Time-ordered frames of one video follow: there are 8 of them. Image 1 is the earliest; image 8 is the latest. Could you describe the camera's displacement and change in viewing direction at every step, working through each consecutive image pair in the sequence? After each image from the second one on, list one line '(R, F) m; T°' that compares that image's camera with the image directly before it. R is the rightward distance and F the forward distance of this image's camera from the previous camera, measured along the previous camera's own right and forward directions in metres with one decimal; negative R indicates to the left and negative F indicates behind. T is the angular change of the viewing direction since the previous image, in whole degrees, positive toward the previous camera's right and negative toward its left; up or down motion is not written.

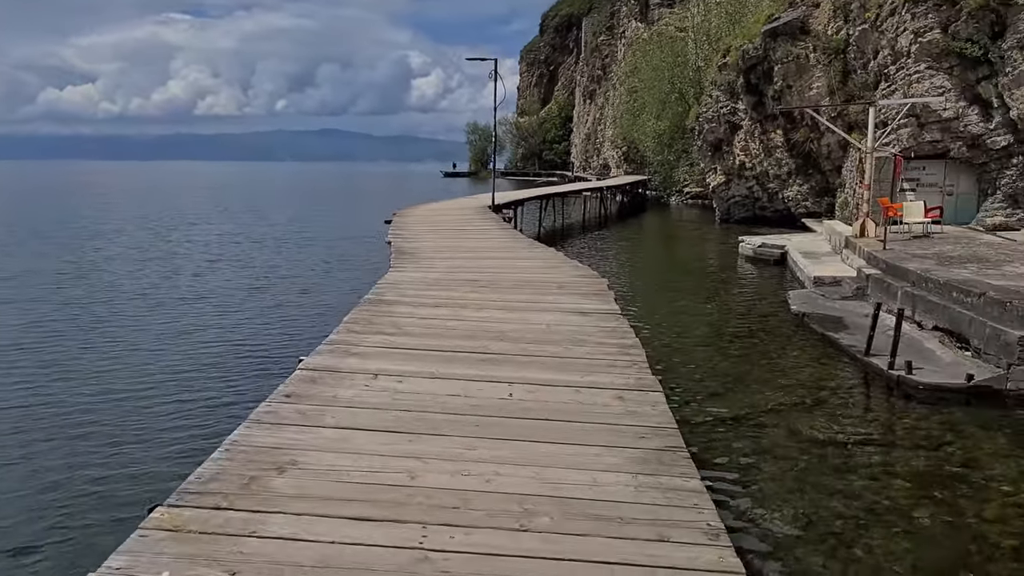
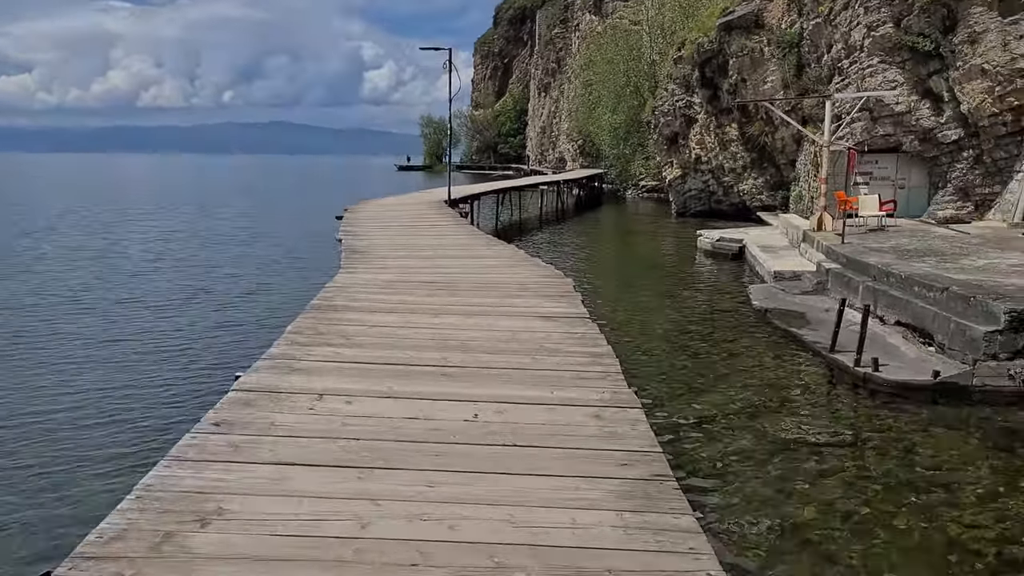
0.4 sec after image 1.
(0.0, +0.4) m; +3°
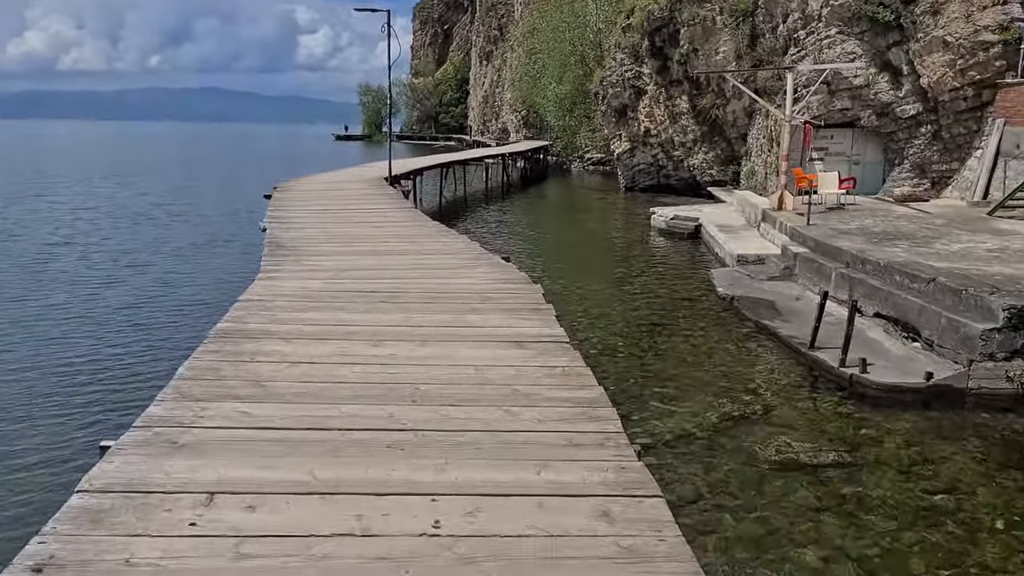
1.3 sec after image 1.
(-0.1, +1.1) m; +4°
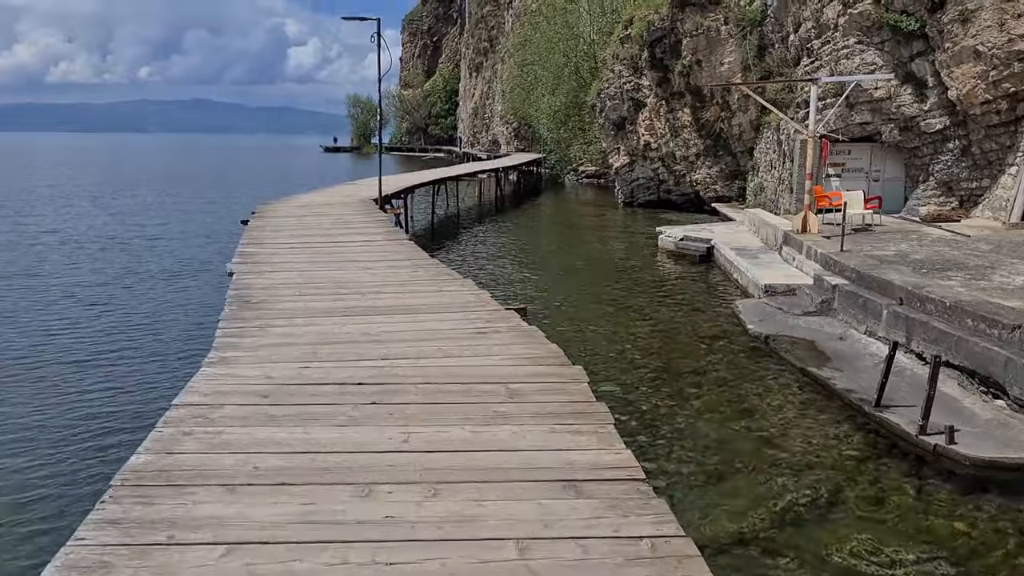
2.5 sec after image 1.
(-0.2, +1.4) m; +1°
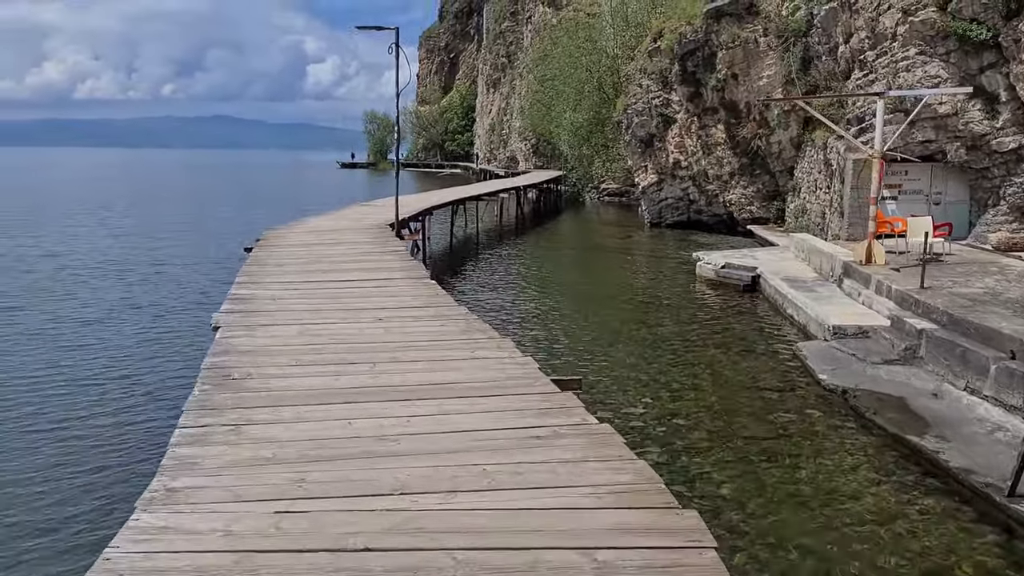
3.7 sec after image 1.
(-0.3, +1.4) m; -1°
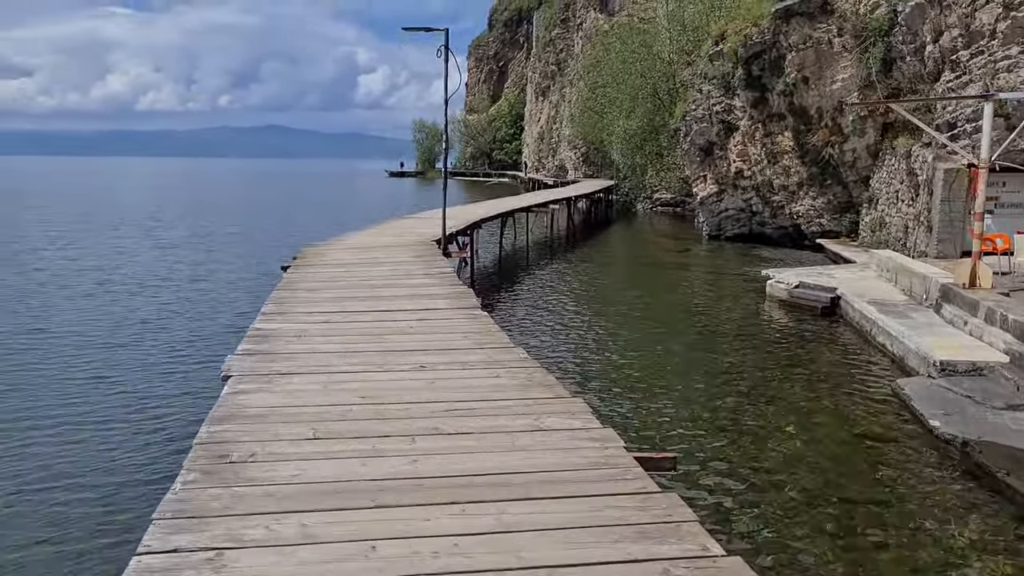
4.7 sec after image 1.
(-0.2, +1.1) m; -4°
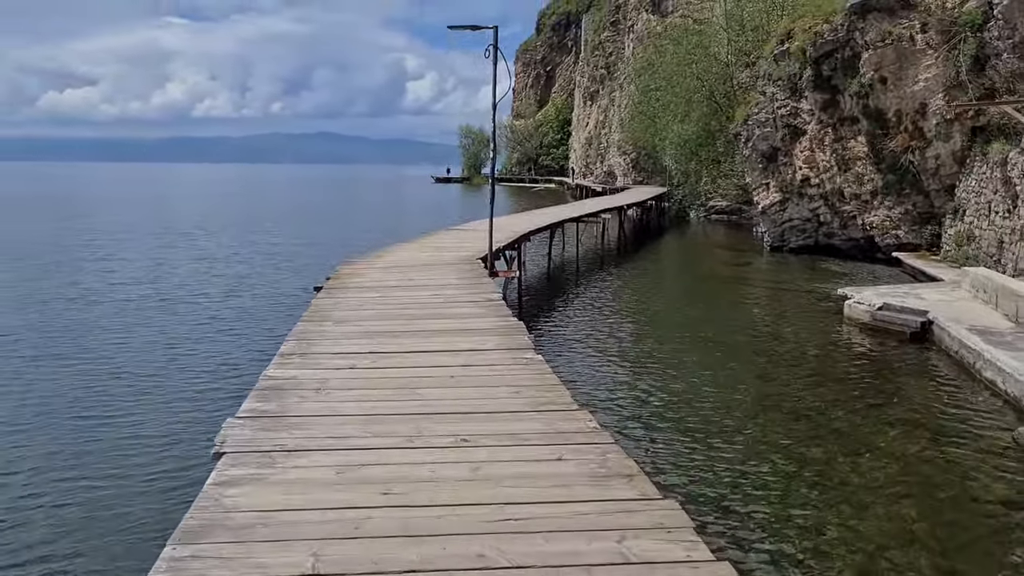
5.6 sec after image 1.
(-0.1, +1.2) m; -3°
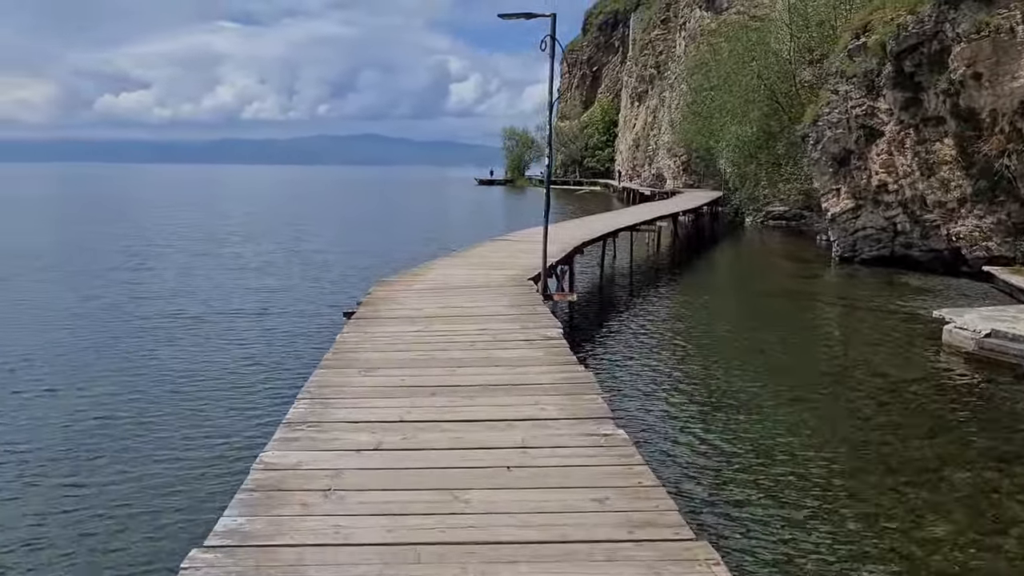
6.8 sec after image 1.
(-0.2, +1.4) m; -3°
